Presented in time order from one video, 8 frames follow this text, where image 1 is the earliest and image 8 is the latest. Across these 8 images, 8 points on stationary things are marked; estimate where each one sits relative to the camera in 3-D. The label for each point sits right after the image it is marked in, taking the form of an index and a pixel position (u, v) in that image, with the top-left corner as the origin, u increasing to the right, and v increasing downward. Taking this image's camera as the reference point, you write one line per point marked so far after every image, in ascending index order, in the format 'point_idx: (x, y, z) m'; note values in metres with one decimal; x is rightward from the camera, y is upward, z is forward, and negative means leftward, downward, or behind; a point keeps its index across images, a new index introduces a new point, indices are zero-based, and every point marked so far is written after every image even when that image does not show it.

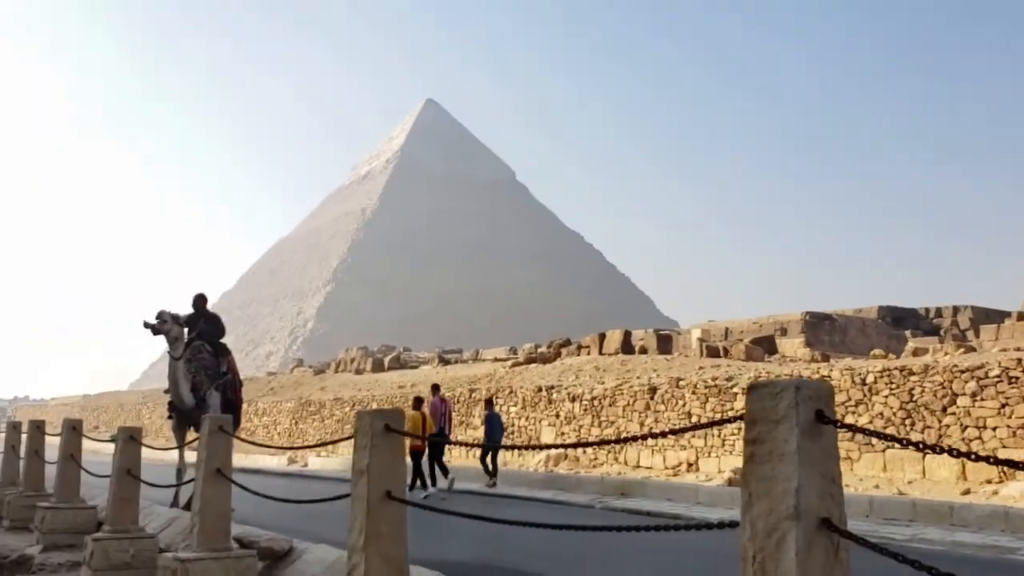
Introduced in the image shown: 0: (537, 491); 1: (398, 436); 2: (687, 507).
0: (+0.3, -2.6, +12.6) m
1: (-0.4, -0.6, +3.7) m
2: (+1.9, -2.3, +10.3) m
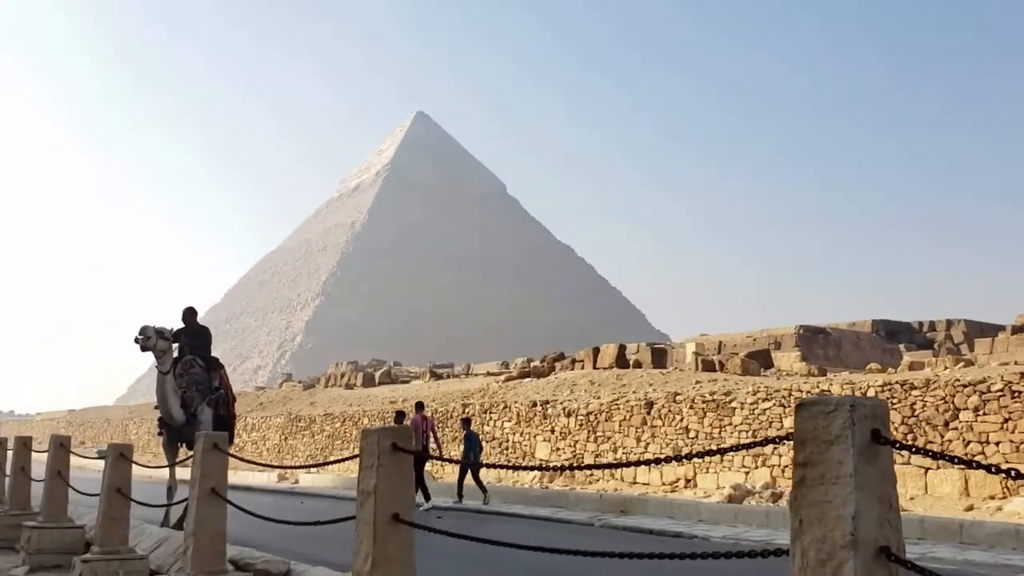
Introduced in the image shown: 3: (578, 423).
0: (+0.3, -2.8, +12.3) m
1: (-0.4, -0.6, +3.5) m
2: (+1.8, -2.5, +10.1) m
3: (+1.4, -2.8, +19.8) m
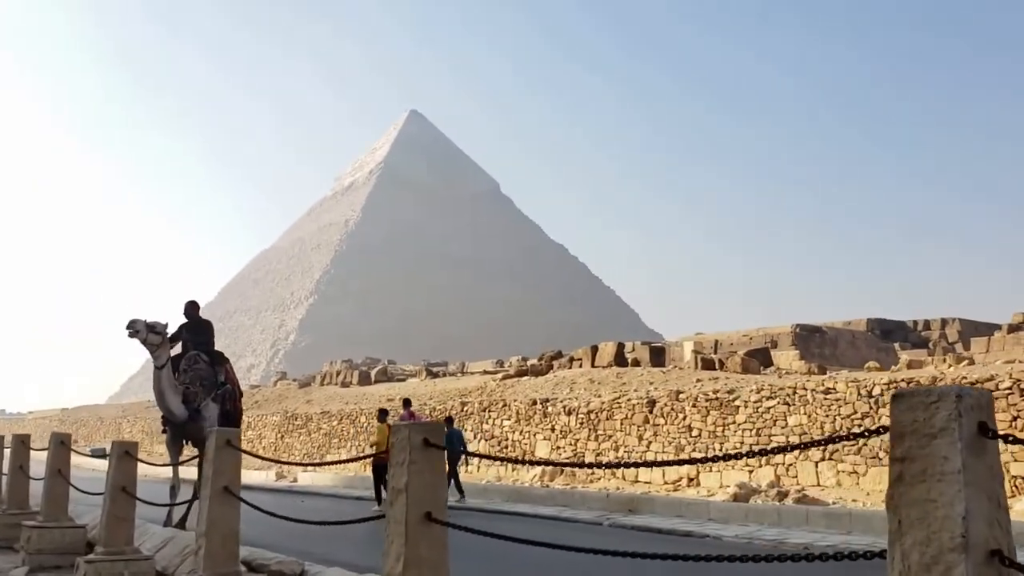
0: (+0.4, -2.8, +12.2) m
1: (-0.3, -0.6, +3.3) m
2: (+1.9, -2.4, +9.9) m
3: (+1.4, -2.7, +19.6) m
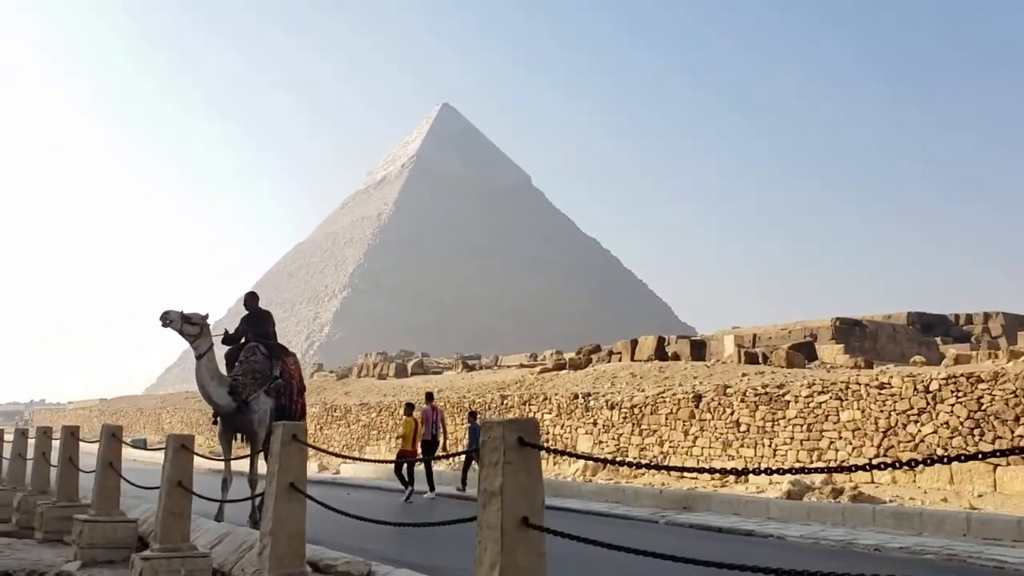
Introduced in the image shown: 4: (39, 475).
0: (+1.0, -2.7, +11.9) m
1: (+0.1, -0.5, +3.1) m
2: (+2.5, -2.3, +9.6) m
3: (+2.2, -2.6, +19.4) m
4: (-5.1, -2.0, +10.5) m
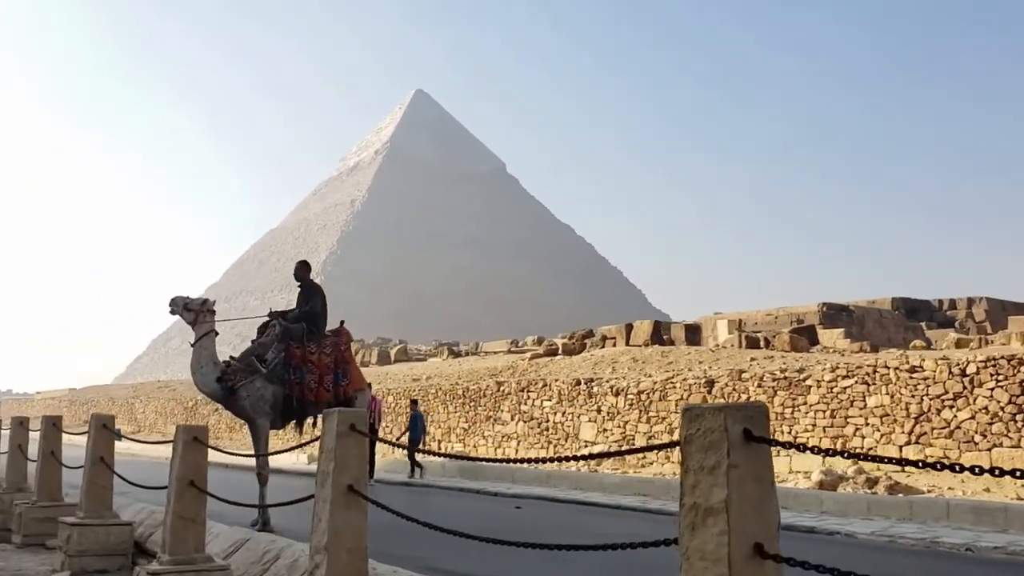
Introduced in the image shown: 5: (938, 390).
0: (+1.2, -2.4, +11.1) m
1: (+0.6, -0.4, +2.2) m
2: (+2.8, -2.1, +8.8) m
3: (+2.2, -2.2, +18.5) m
4: (-4.9, -1.8, +9.5) m
5: (+6.0, -1.4, +13.6) m
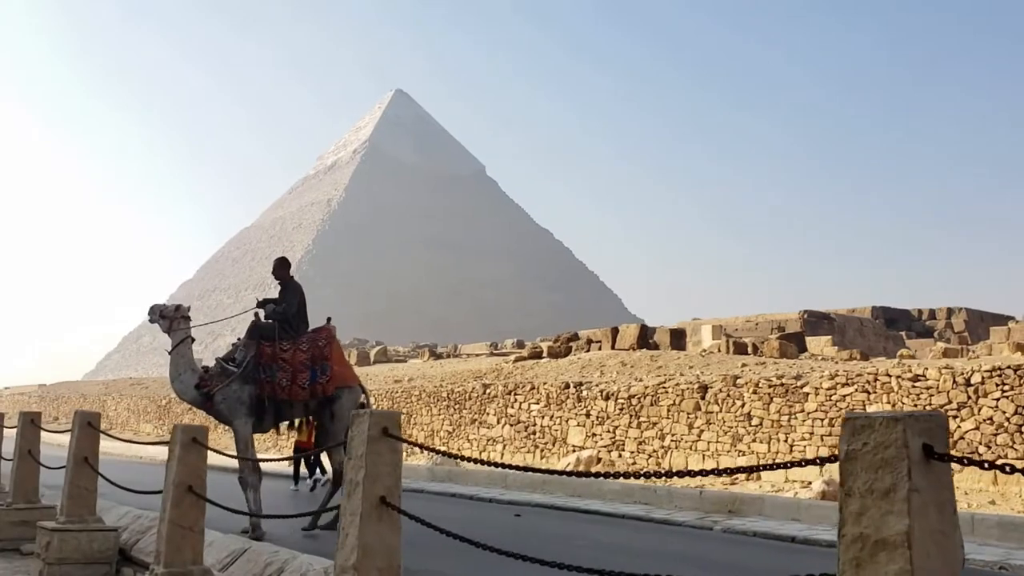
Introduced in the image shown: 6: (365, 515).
0: (+1.2, -2.4, +10.7) m
1: (+0.8, -0.3, +1.8) m
2: (+2.8, -2.1, +8.5) m
3: (+2.0, -2.2, +18.2) m
4: (-4.8, -1.7, +8.9) m
5: (+5.9, -1.5, +13.4) m
6: (-0.5, -0.8, +3.3) m
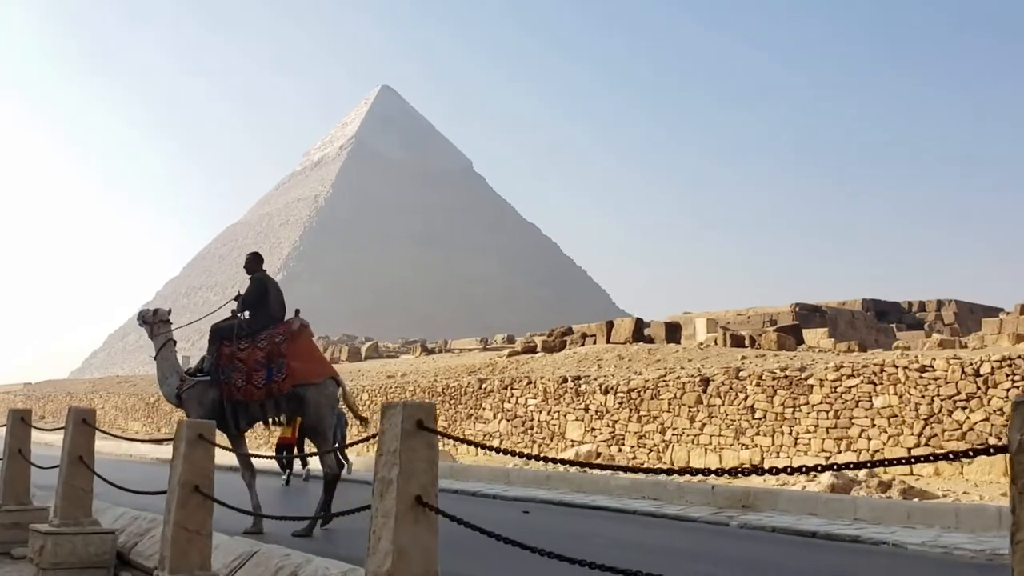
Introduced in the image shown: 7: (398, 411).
0: (+1.2, -2.3, +10.4) m
1: (+1.0, -0.3, +1.5) m
2: (+2.9, -2.0, +8.2) m
3: (+2.0, -2.1, +17.9) m
4: (-4.8, -1.6, +8.6) m
5: (+5.9, -1.4, +13.2) m
6: (-0.3, -0.7, +3.0) m
7: (-0.4, -0.4, +3.1) m
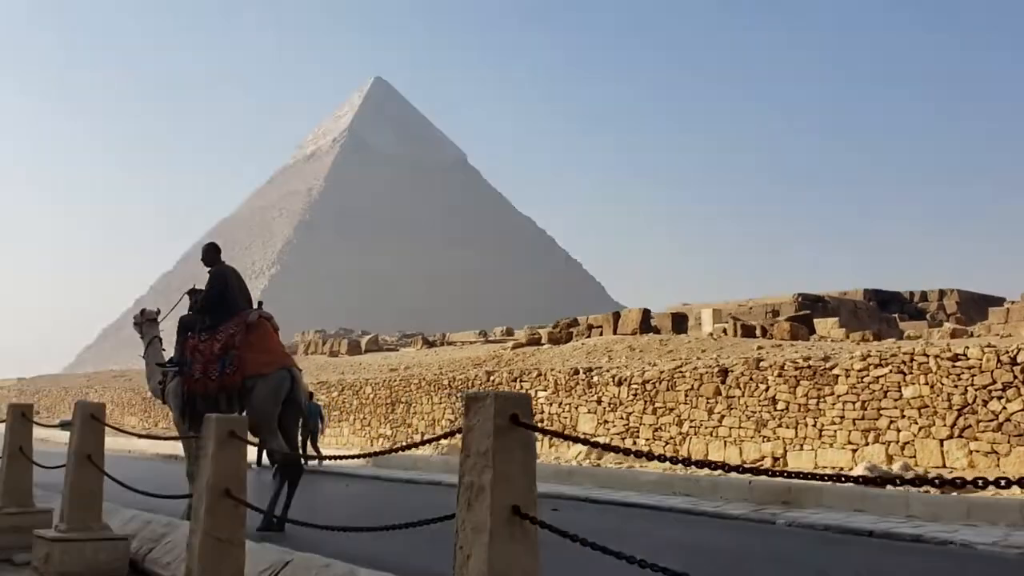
0: (+1.5, -2.1, +9.9) m
1: (+1.3, -0.2, +1.0) m
2: (+3.1, -1.9, +7.7) m
3: (+2.2, -1.9, +17.4) m
4: (-4.5, -1.5, +8.0) m
5: (+6.2, -1.2, +12.7) m
6: (0.0, -0.6, +2.5) m
7: (-0.1, -0.3, +2.5) m
